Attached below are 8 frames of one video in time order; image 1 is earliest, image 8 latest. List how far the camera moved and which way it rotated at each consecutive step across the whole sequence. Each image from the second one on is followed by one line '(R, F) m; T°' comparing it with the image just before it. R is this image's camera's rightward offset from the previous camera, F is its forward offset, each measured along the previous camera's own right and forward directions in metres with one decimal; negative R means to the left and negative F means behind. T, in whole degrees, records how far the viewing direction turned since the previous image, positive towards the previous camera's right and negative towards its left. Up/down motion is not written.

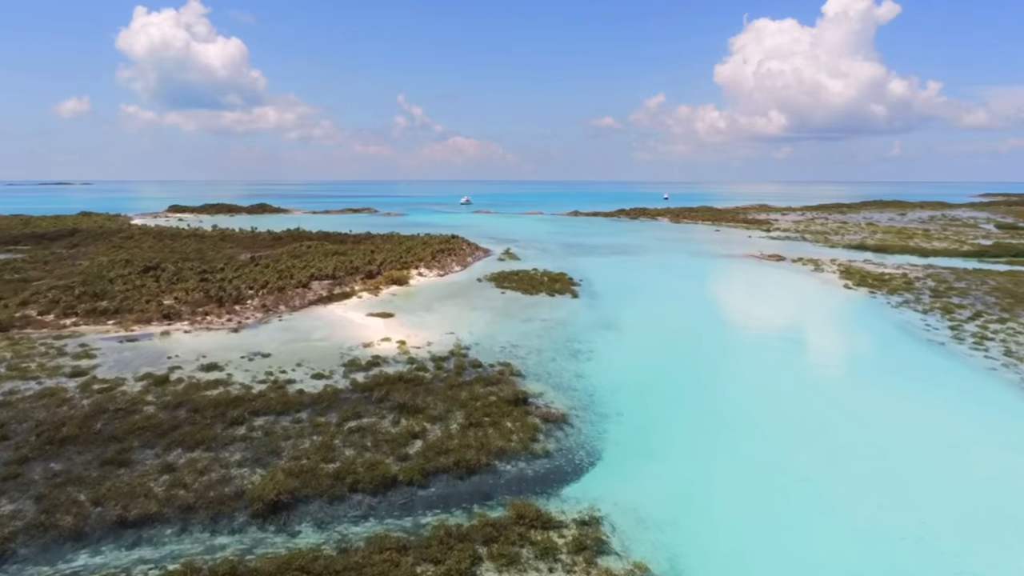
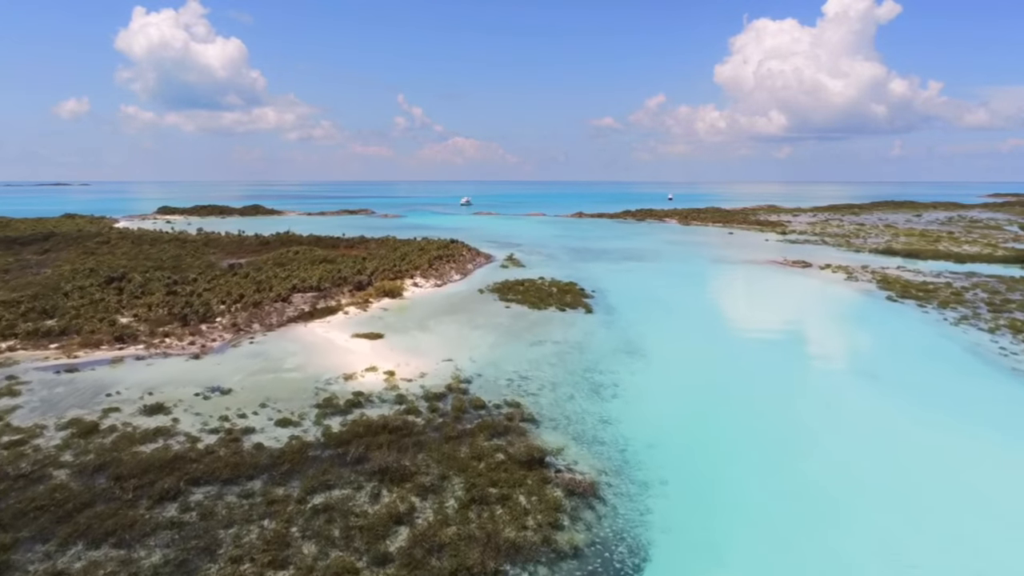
(-0.2, +3.2) m; 0°
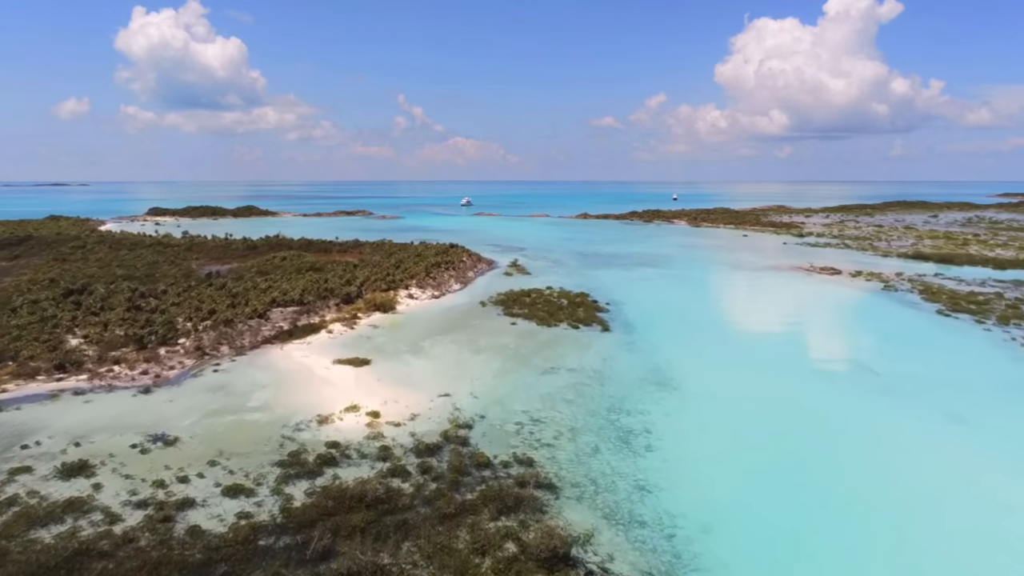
(-0.2, +2.9) m; 0°
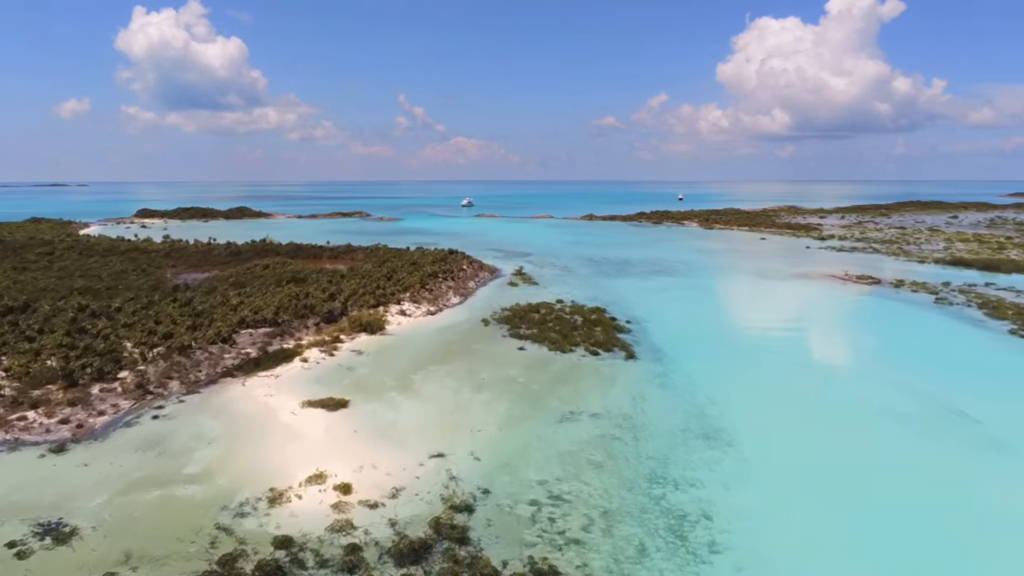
(-0.2, +3.3) m; 0°
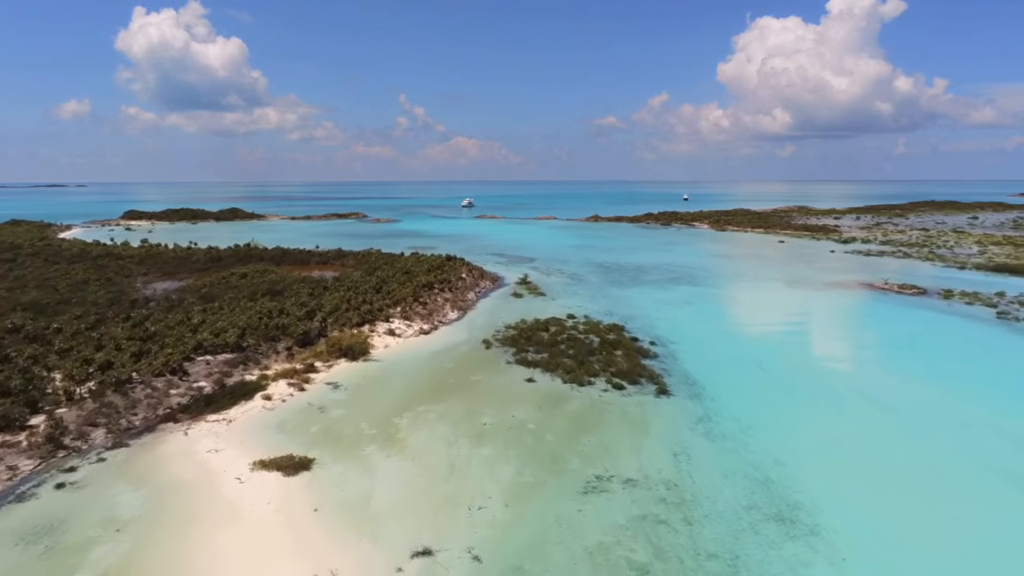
(-0.1, +3.2) m; 0°
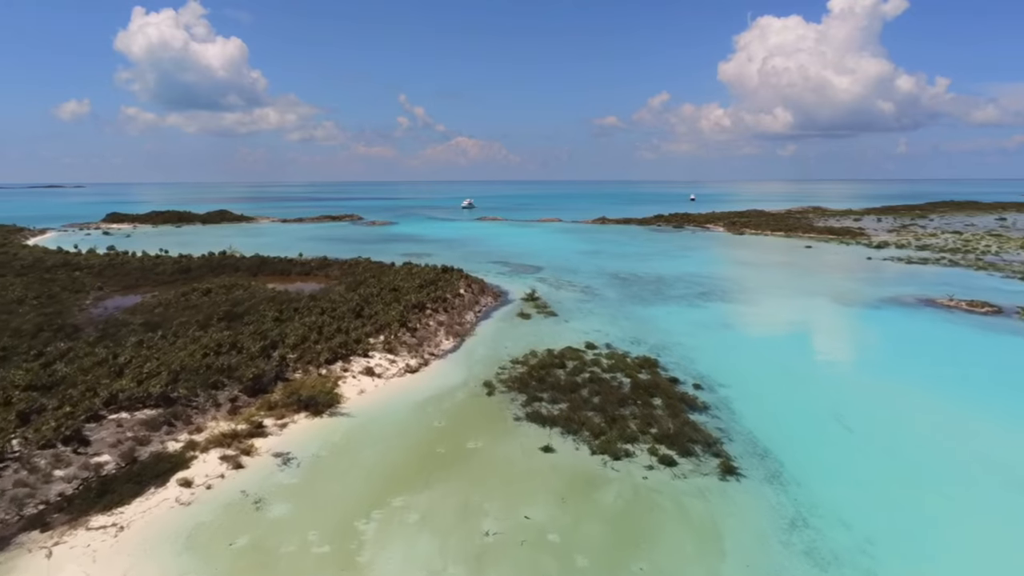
(-0.2, +4.1) m; 0°
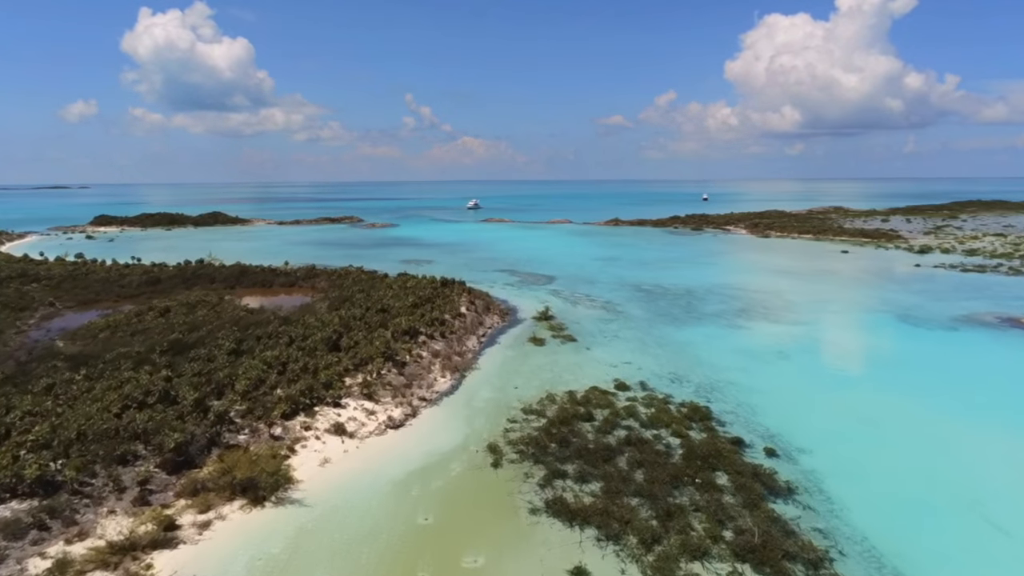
(-0.1, +3.9) m; 0°
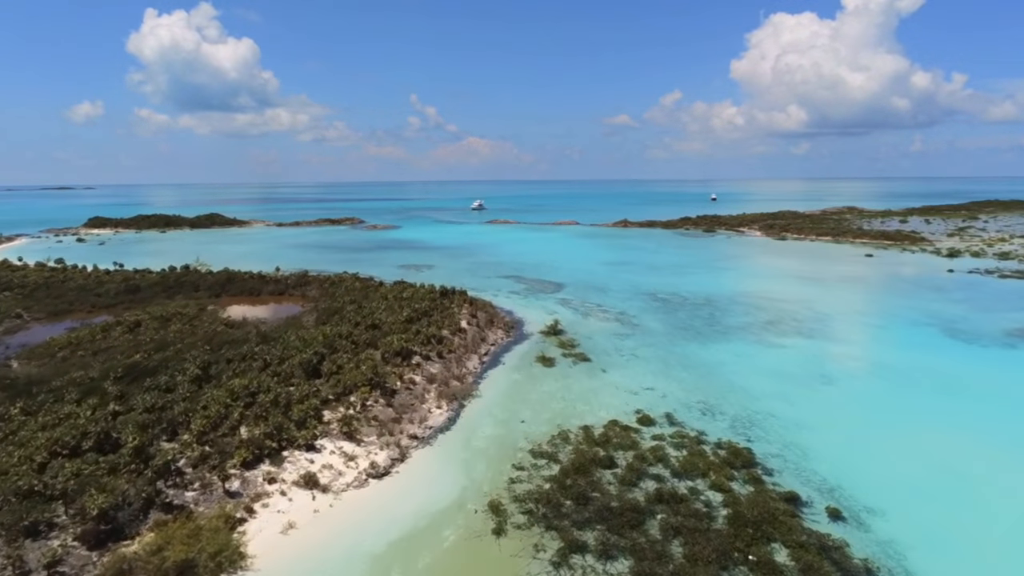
(0.0, +2.2) m; 0°
